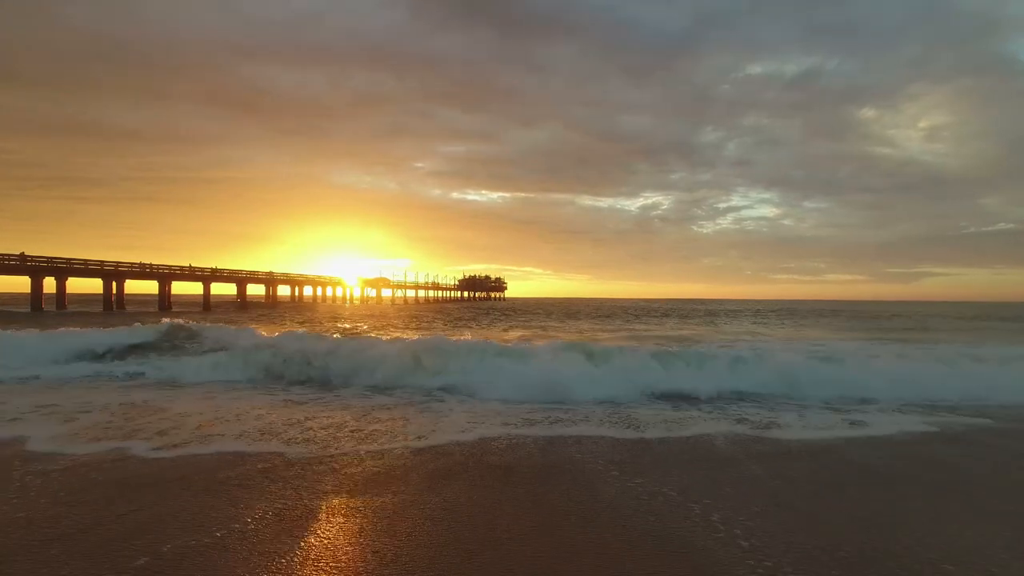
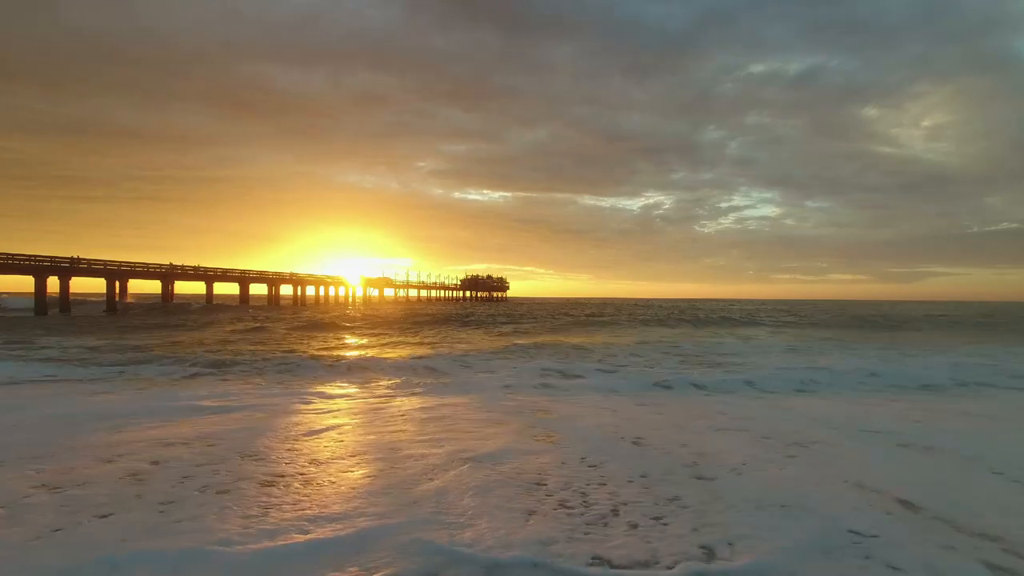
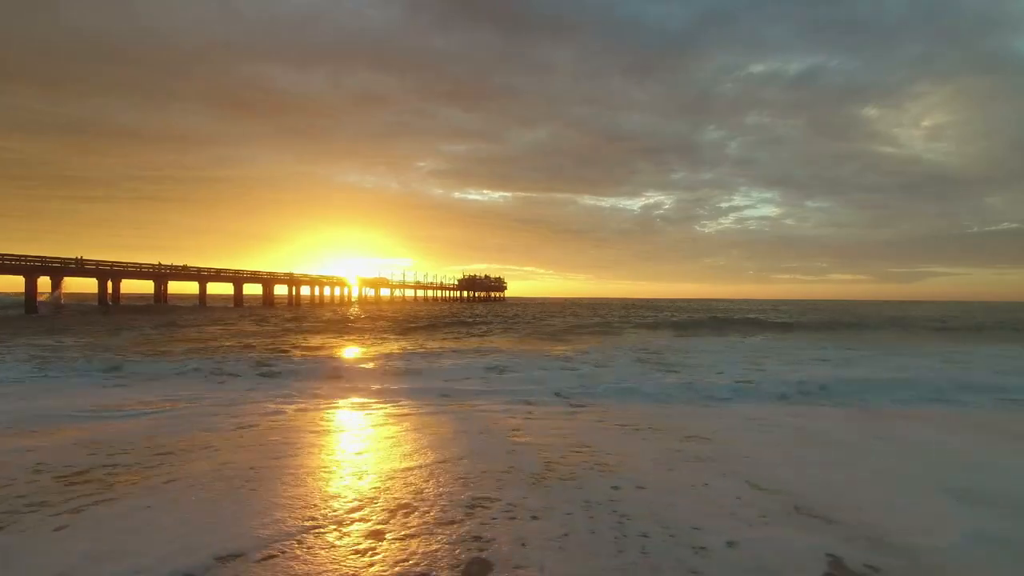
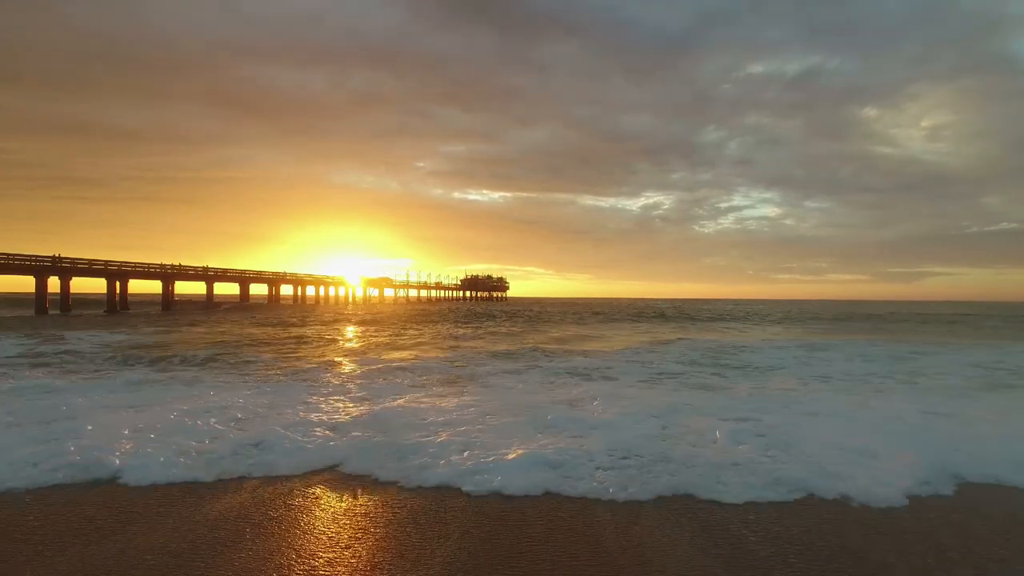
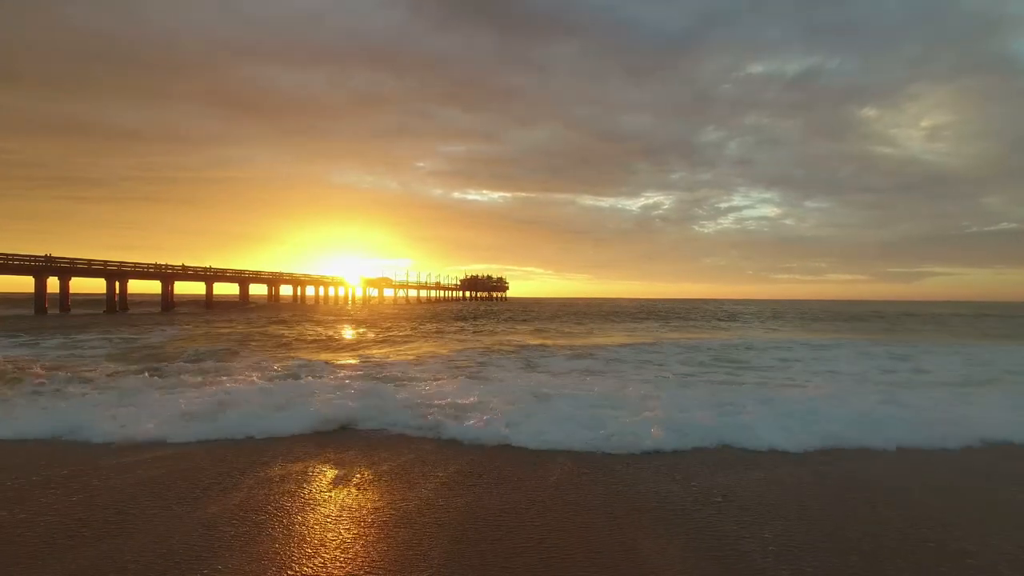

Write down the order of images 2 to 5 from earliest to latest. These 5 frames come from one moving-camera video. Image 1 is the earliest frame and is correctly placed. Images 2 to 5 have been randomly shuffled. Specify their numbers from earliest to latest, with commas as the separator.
5, 4, 2, 3
